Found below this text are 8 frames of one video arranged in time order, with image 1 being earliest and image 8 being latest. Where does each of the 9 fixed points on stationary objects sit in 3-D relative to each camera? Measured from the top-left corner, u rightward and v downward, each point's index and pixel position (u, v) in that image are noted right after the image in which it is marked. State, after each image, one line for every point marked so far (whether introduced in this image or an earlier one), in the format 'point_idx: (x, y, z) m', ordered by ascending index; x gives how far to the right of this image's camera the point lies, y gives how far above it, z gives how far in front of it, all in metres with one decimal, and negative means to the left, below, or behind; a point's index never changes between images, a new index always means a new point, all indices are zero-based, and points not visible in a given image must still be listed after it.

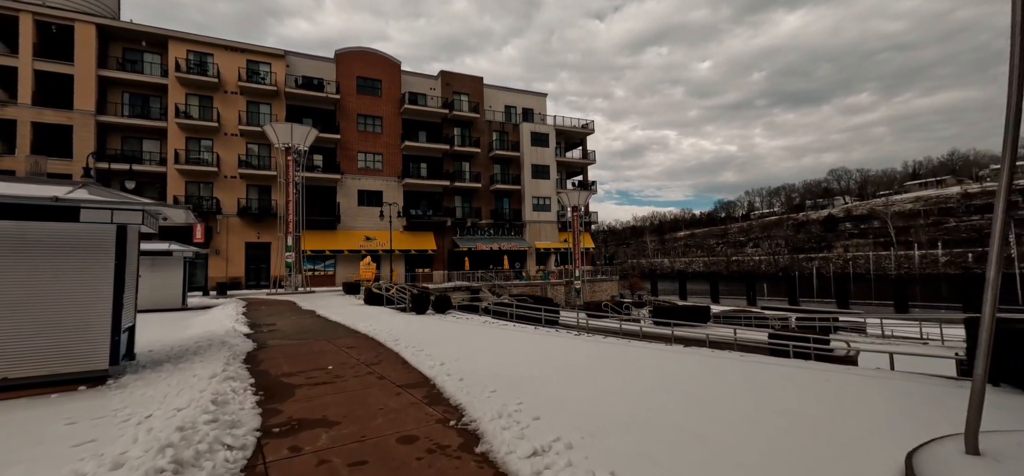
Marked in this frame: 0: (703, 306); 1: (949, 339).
0: (+7.7, -2.7, +18.7) m
1: (+13.1, -3.1, +14.1) m
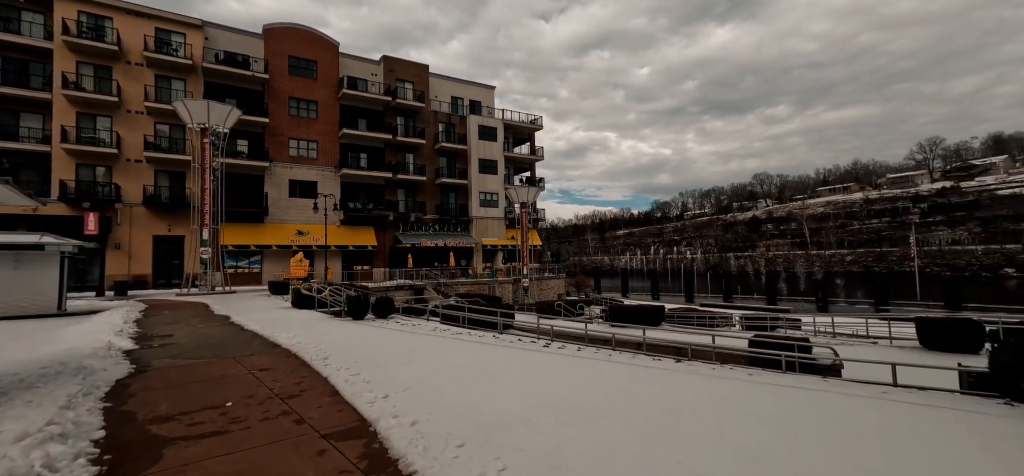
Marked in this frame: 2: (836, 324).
0: (+5.7, -2.6, +18.2) m
1: (+11.6, -3.1, +14.3) m
2: (+13.6, -3.6, +19.5) m
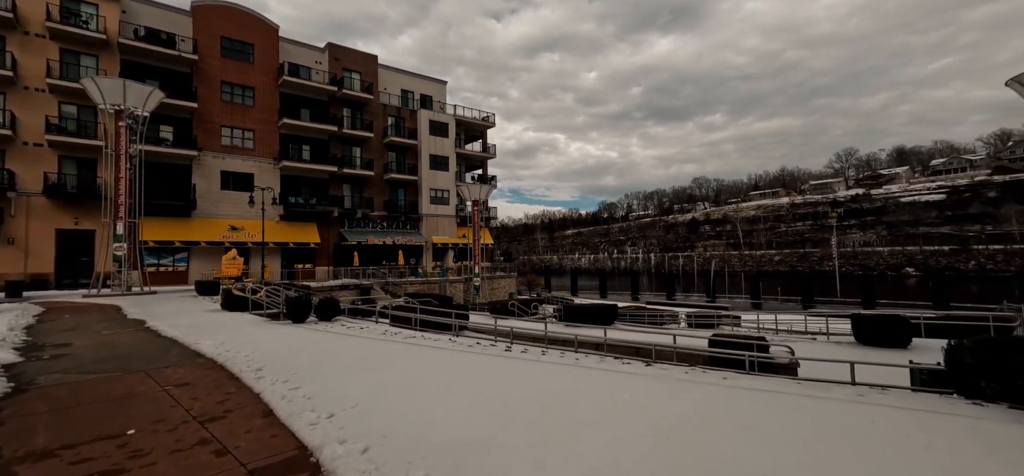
0: (+3.9, -2.6, +18.2) m
1: (+10.2, -3.1, +15.0) m
2: (+11.5, -3.7, +20.4) m
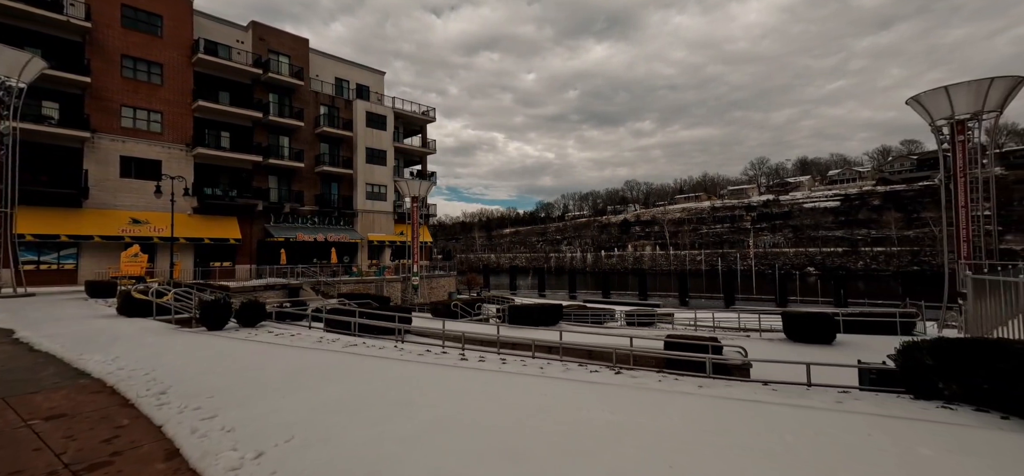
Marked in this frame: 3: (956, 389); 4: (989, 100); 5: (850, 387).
0: (+1.7, -2.6, +18.0) m
1: (+8.3, -3.2, +15.7) m
2: (+9.0, -3.7, +21.2) m
3: (+4.6, -1.6, +4.8) m
4: (+17.7, +5.1, +17.1) m
5: (+4.6, -2.0, +6.3) m
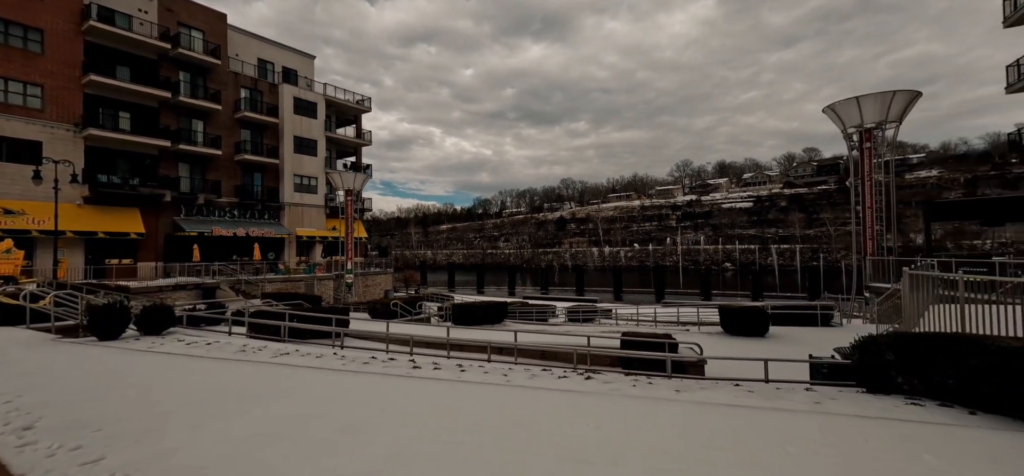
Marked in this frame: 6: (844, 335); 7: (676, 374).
0: (-0.5, -2.4, +17.5) m
1: (+6.4, -3.1, +16.2) m
2: (+6.3, -3.6, +21.7) m
3: (+4.2, -1.5, +4.8) m
4: (+15.6, +5.2, +18.9) m
5: (+4.0, -2.0, +6.3) m
6: (+9.3, -2.8, +12.8) m
7: (+2.9, -2.4, +8.0) m
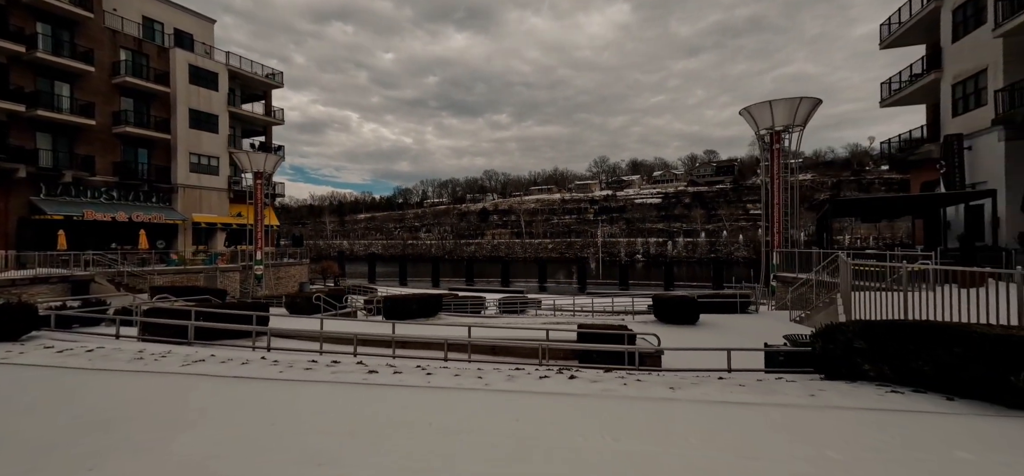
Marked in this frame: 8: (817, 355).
0: (-2.8, -2.0, +16.7) m
1: (+4.2, -2.8, +16.6) m
2: (+3.1, -3.2, +22.0) m
3: (+4.0, -1.4, +4.9) m
4: (+12.8, +5.5, +20.6) m
5: (+3.5, -1.8, +6.4) m
6: (+7.6, -2.6, +13.7) m
7: (+2.1, -2.2, +7.9) m
8: (+3.7, -1.4, +5.7) m
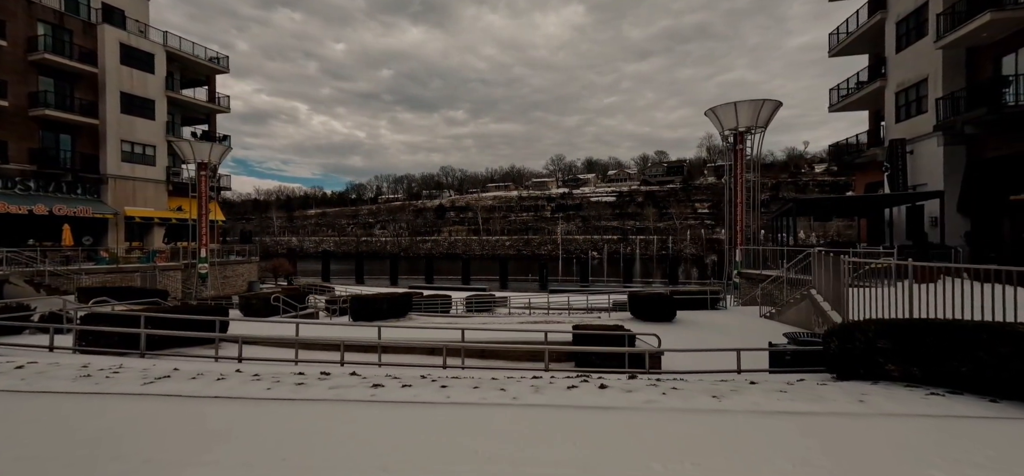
0: (-3.7, -1.9, +15.9) m
1: (+3.2, -2.7, +16.5) m
2: (+1.6, -3.0, +21.7) m
3: (+4.2, -1.4, +4.8) m
4: (+11.5, +5.6, +21.3) m
5: (+3.6, -1.8, +6.3) m
6: (+6.9, -2.5, +14.0) m
7: (+2.0, -2.1, +7.6) m
8: (+3.9, -1.4, +5.6) m
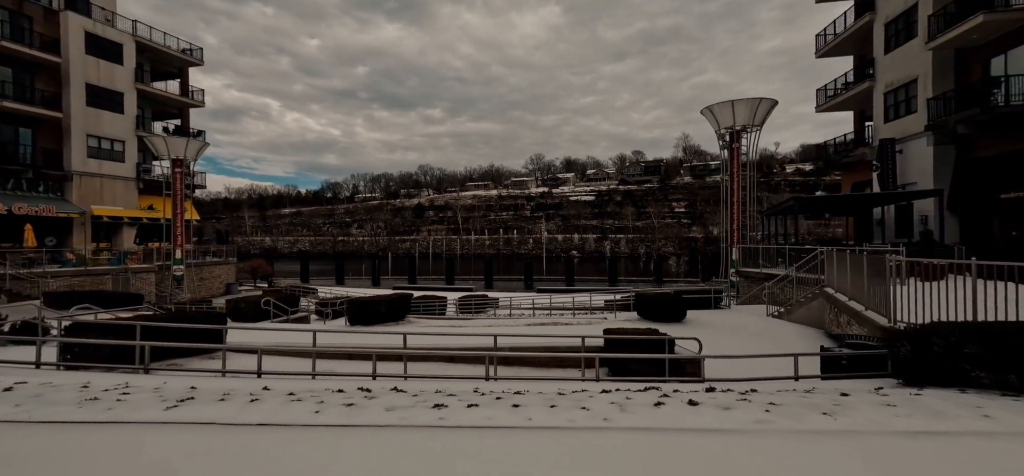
0: (-3.6, -1.9, +15.2) m
1: (+3.3, -2.6, +16.1) m
2: (+1.5, -3.0, +21.3) m
3: (+4.9, -1.4, +4.5) m
4: (+11.3, +5.6, +21.3) m
5: (+4.2, -1.8, +5.9) m
6: (+7.1, -2.5, +13.8) m
7: (+2.6, -2.1, +7.2) m
8: (+4.5, -1.4, +5.2) m
